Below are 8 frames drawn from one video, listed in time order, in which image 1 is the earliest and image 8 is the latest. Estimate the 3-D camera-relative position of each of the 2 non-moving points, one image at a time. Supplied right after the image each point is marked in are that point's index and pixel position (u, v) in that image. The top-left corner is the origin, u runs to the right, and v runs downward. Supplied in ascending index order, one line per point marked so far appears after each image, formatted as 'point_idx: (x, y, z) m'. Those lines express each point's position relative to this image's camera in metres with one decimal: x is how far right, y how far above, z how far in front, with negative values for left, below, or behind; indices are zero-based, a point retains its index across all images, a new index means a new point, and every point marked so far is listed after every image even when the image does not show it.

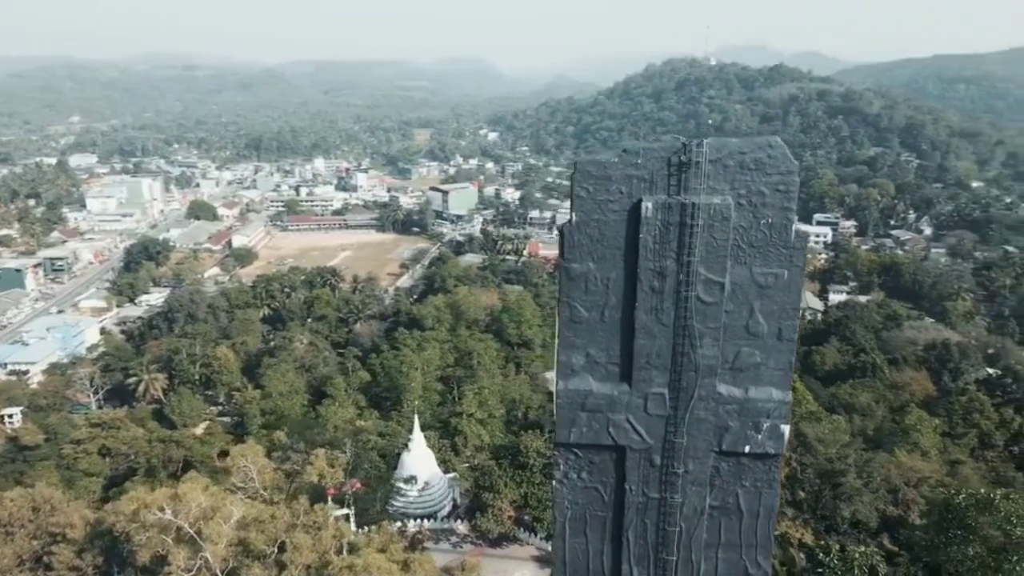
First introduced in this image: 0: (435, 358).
0: (-1.9, -1.6, +17.2) m
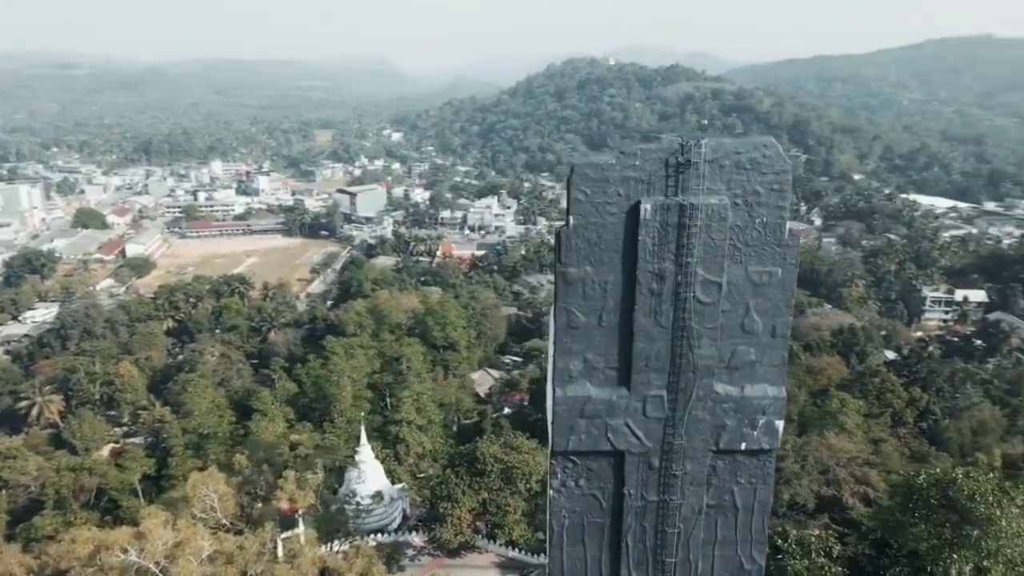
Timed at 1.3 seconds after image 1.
0: (-3.4, -1.8, +16.7) m
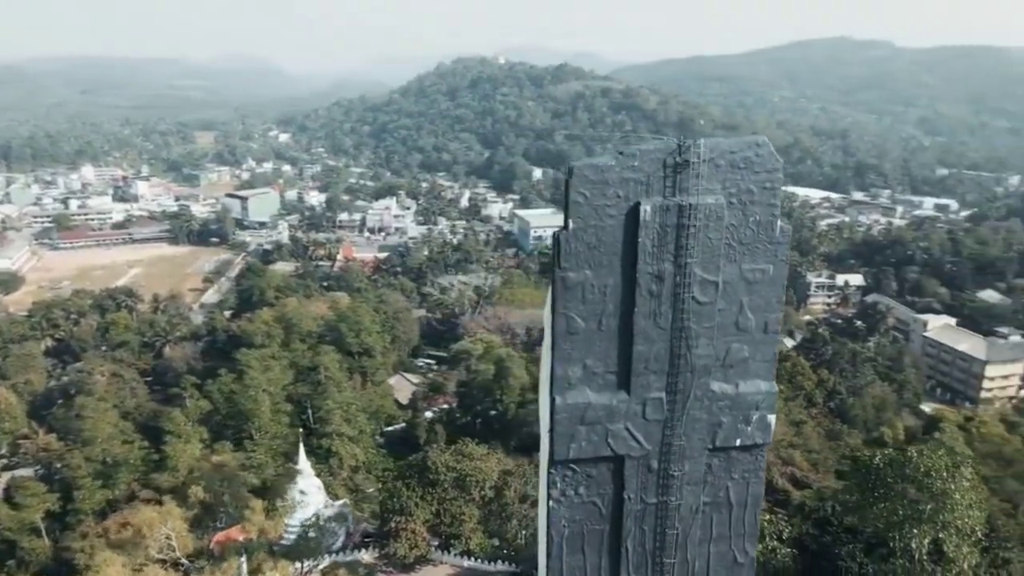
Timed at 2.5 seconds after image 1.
0: (-5.1, -2.0, +16.0) m
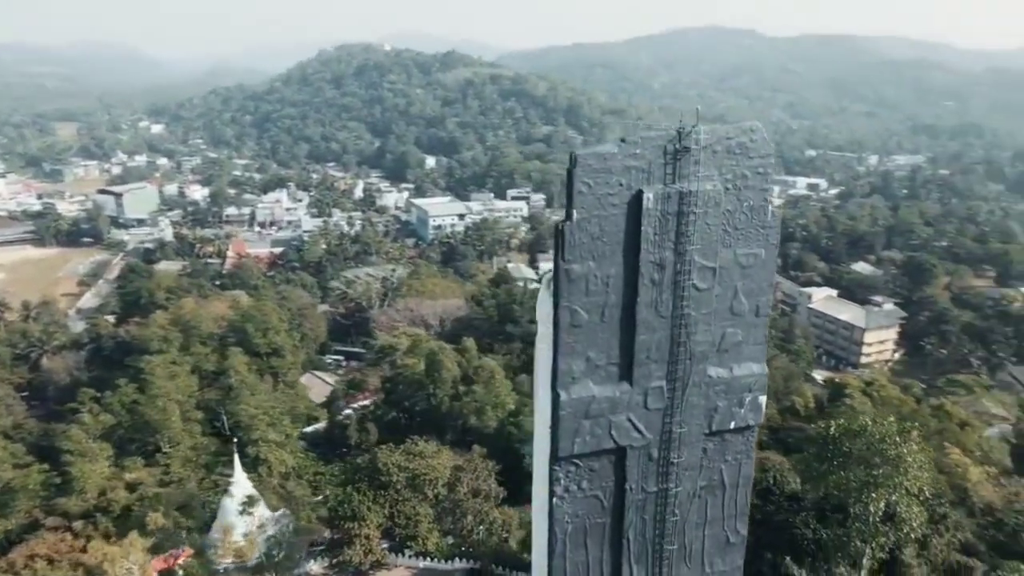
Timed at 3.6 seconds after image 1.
0: (-6.7, -2.0, +15.1) m
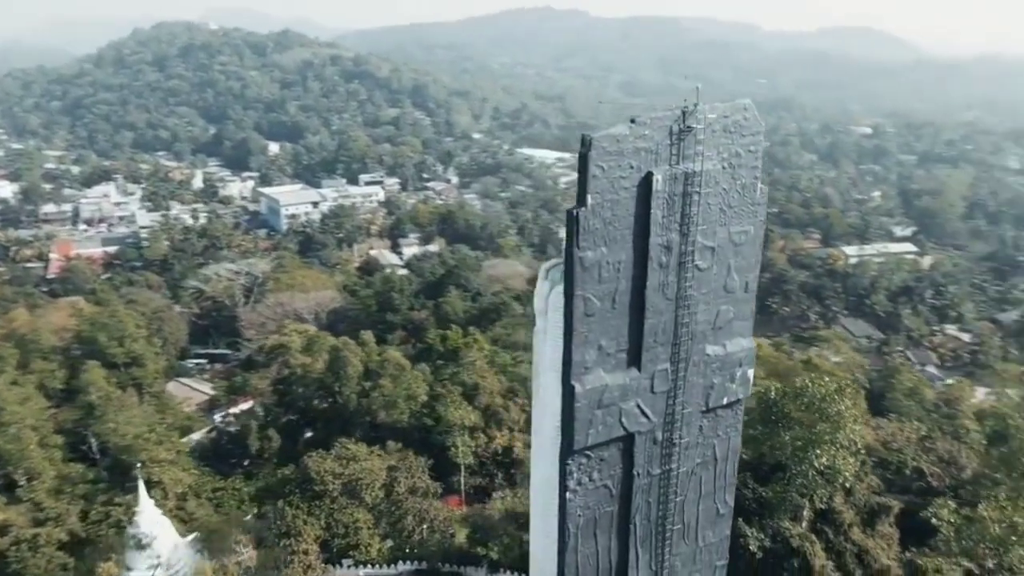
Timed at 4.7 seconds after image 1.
0: (-8.6, -2.2, +13.4) m
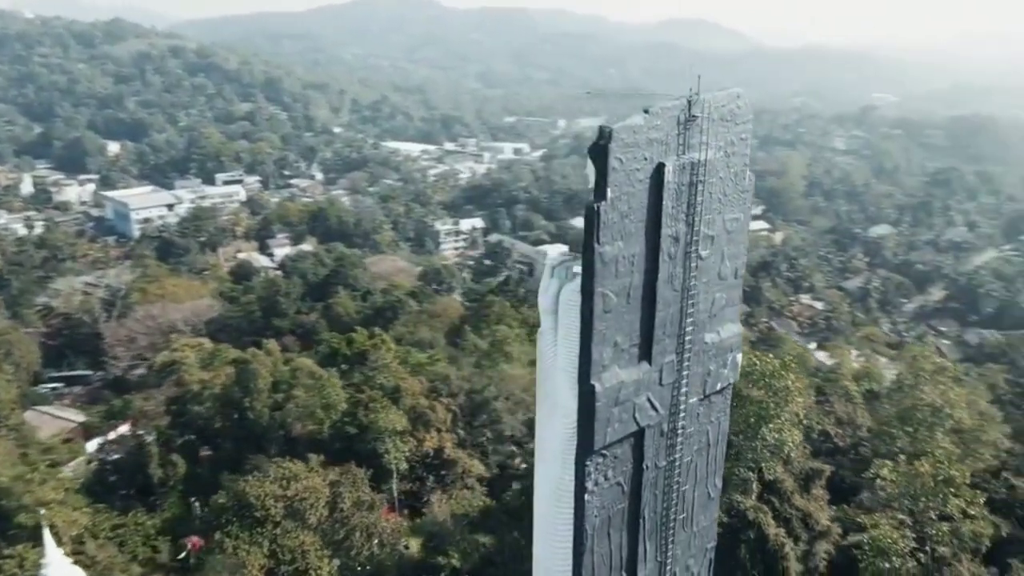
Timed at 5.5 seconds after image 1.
0: (-10.0, -2.6, +11.6) m
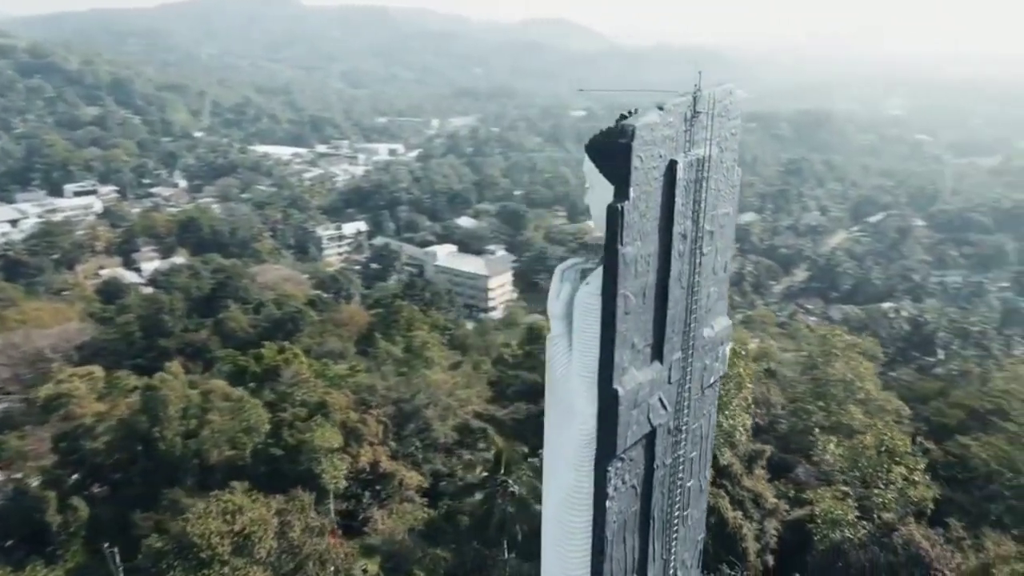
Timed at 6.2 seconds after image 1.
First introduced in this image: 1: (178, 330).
0: (-10.9, -3.2, +9.7) m
1: (-8.2, -1.0, +18.1) m
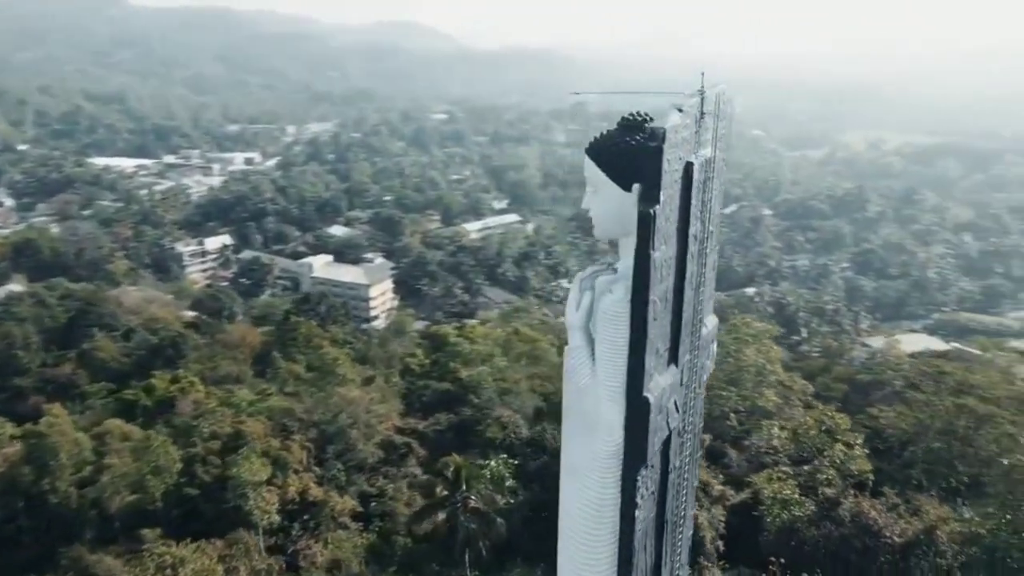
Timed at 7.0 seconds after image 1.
0: (-11.6, -4.0, +7.5) m
1: (-10.5, -1.7, +16.2) m
